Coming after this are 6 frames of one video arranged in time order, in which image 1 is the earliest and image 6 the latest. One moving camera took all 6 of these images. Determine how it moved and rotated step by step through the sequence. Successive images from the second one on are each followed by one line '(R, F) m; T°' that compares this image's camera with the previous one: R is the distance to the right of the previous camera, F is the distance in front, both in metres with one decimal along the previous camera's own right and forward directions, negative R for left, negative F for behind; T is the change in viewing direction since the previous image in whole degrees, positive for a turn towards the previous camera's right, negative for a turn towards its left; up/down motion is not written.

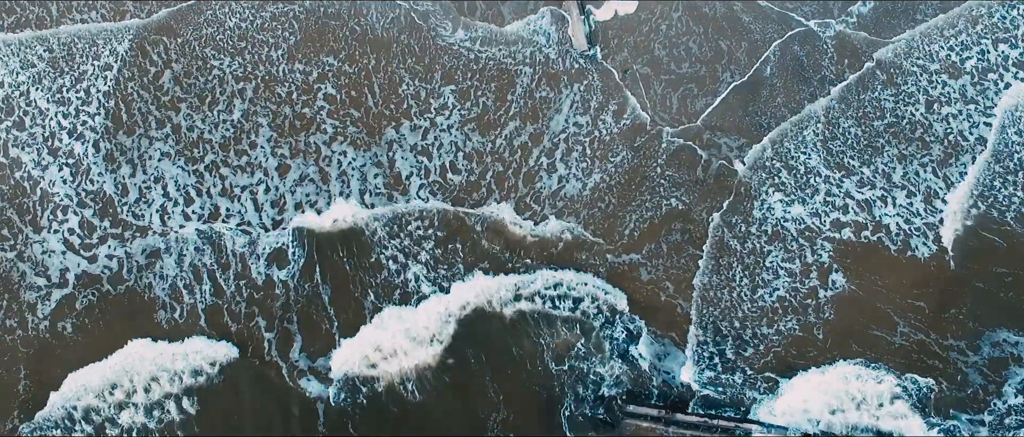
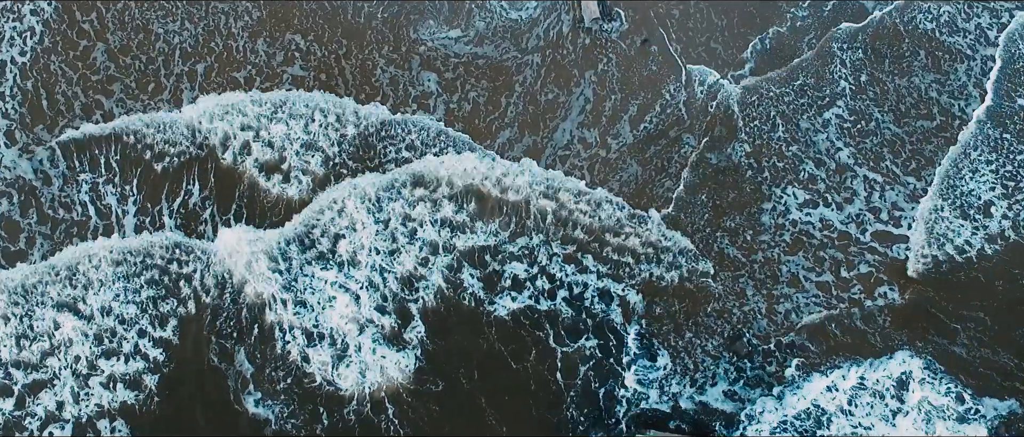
(-0.7, +1.5) m; +4°
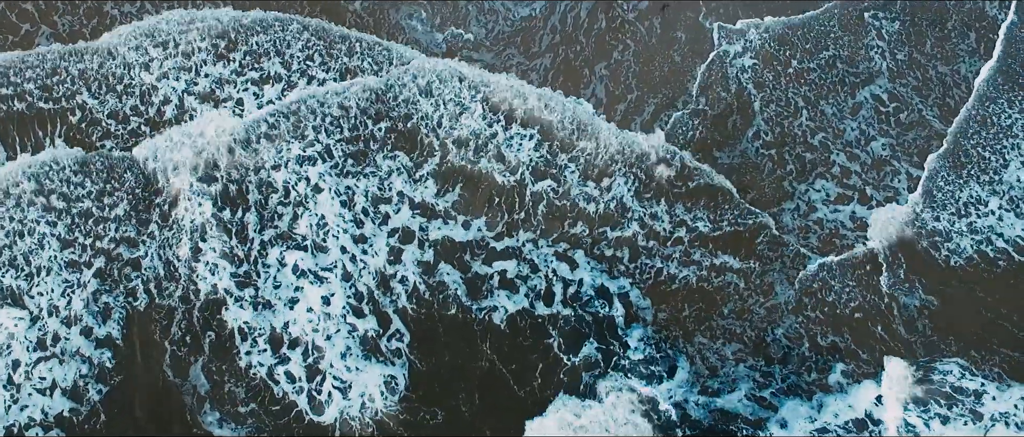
(-0.8, +1.3) m; +3°
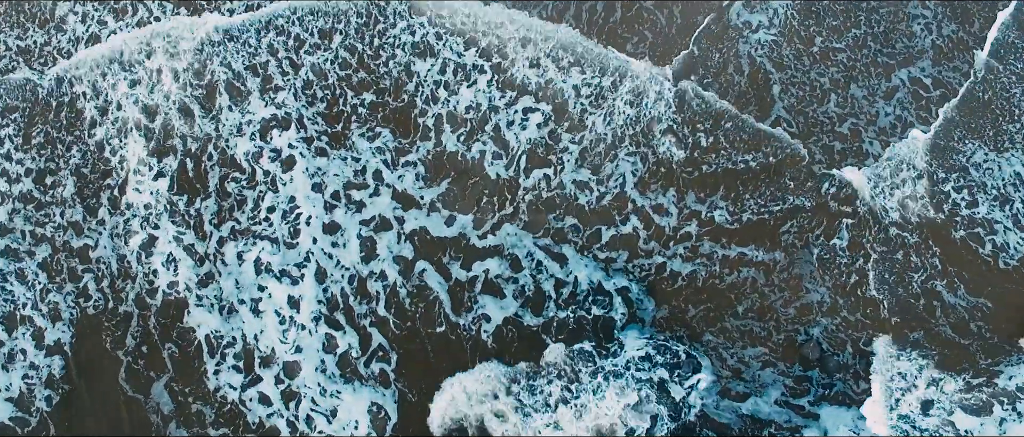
(-1.3, +1.6) m; +4°
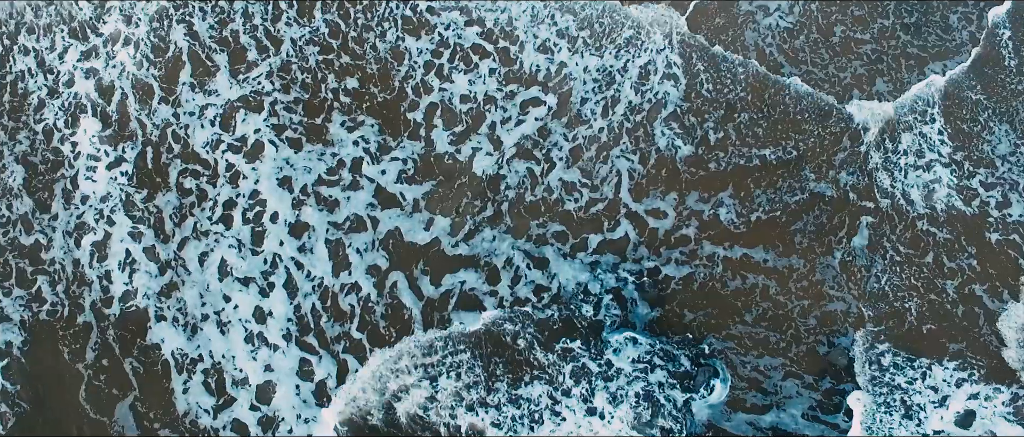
(-0.9, +1.4) m; +3°
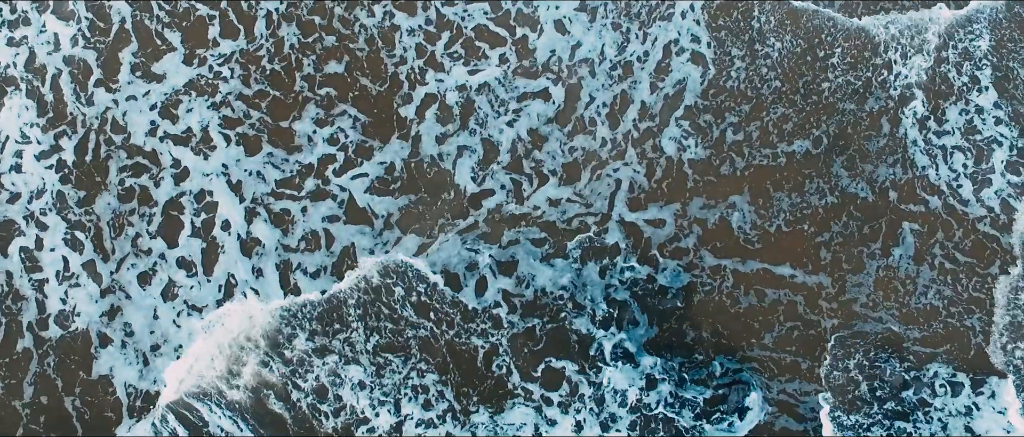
(-1.2, +2.4) m; +4°
